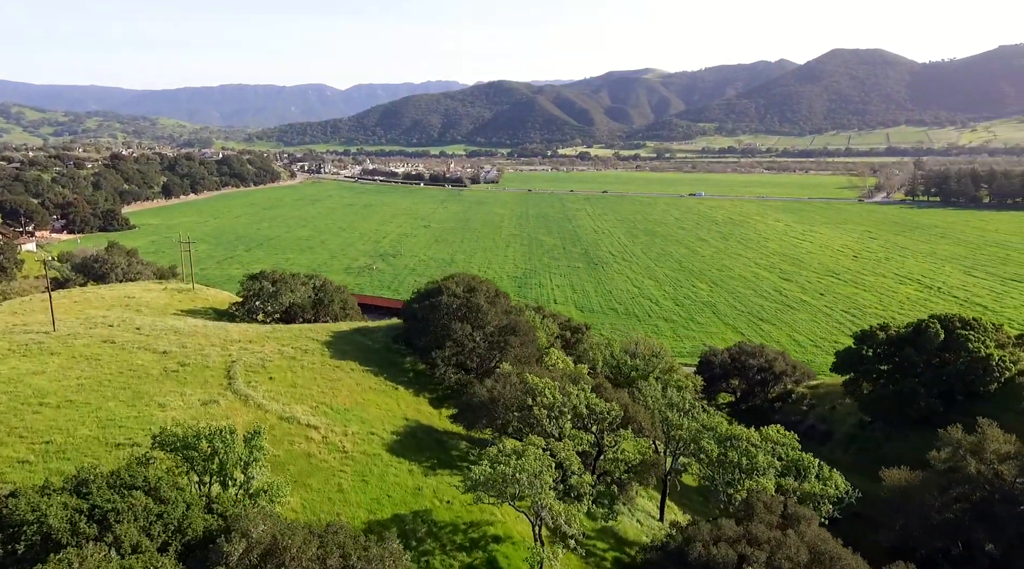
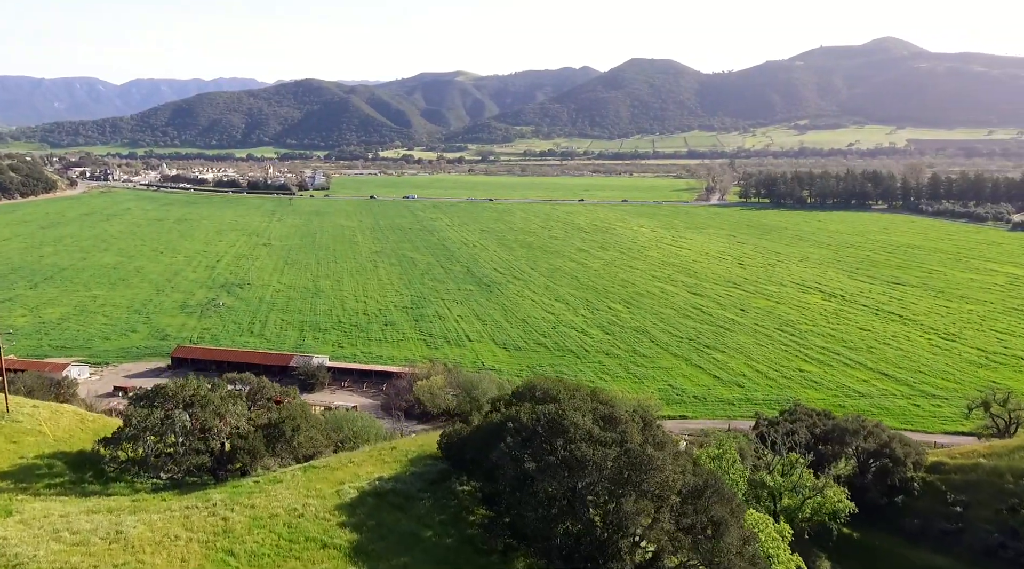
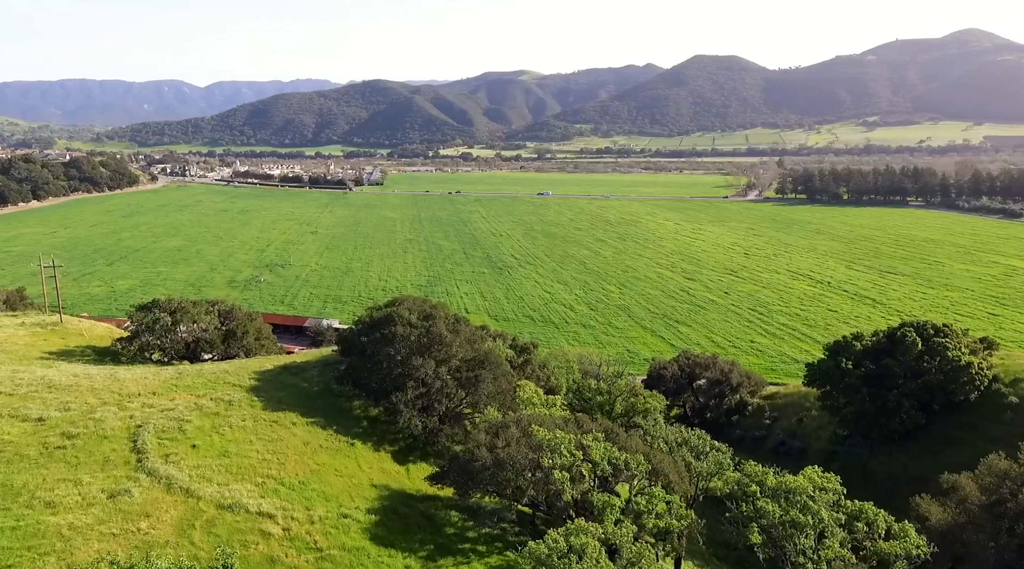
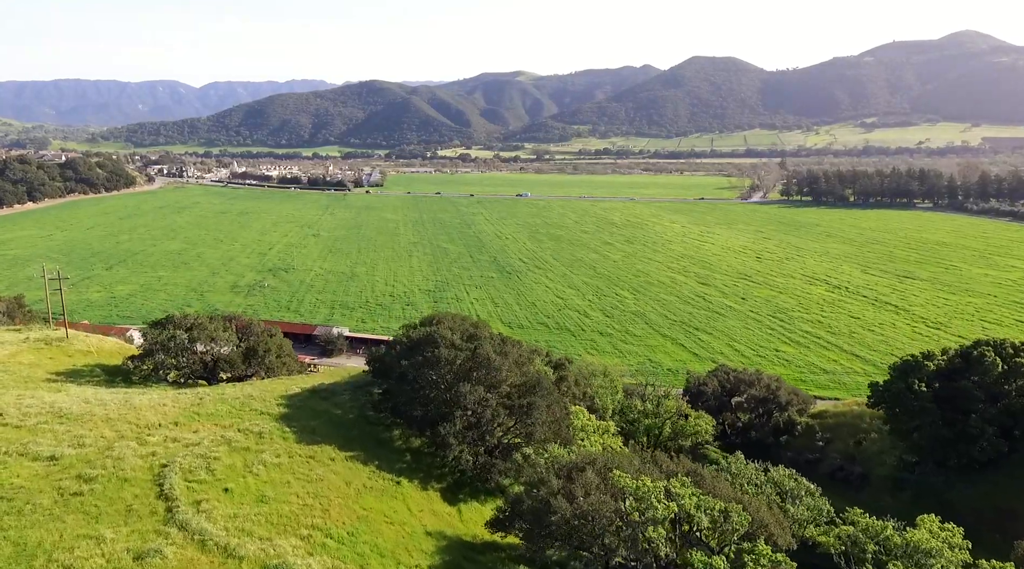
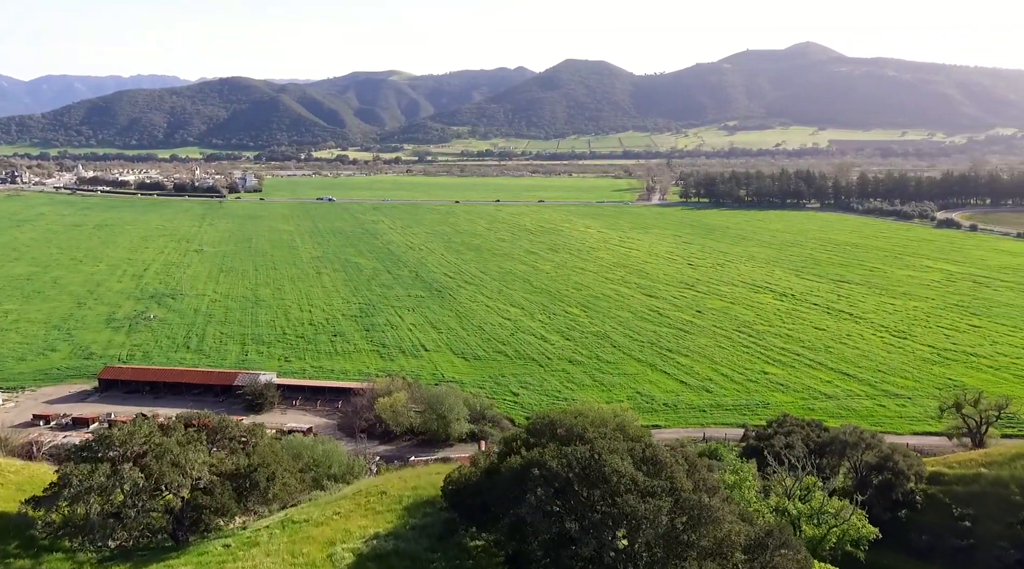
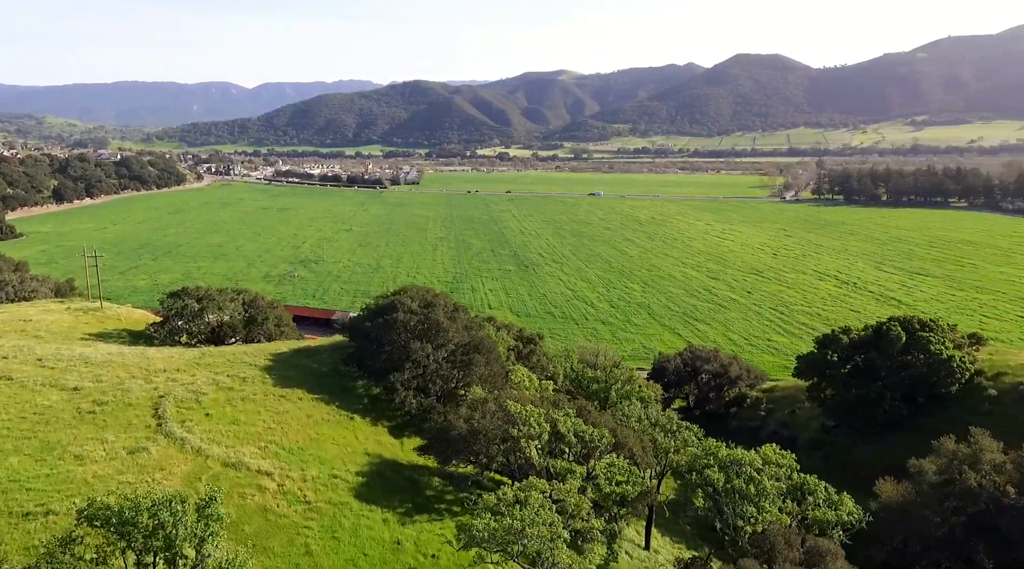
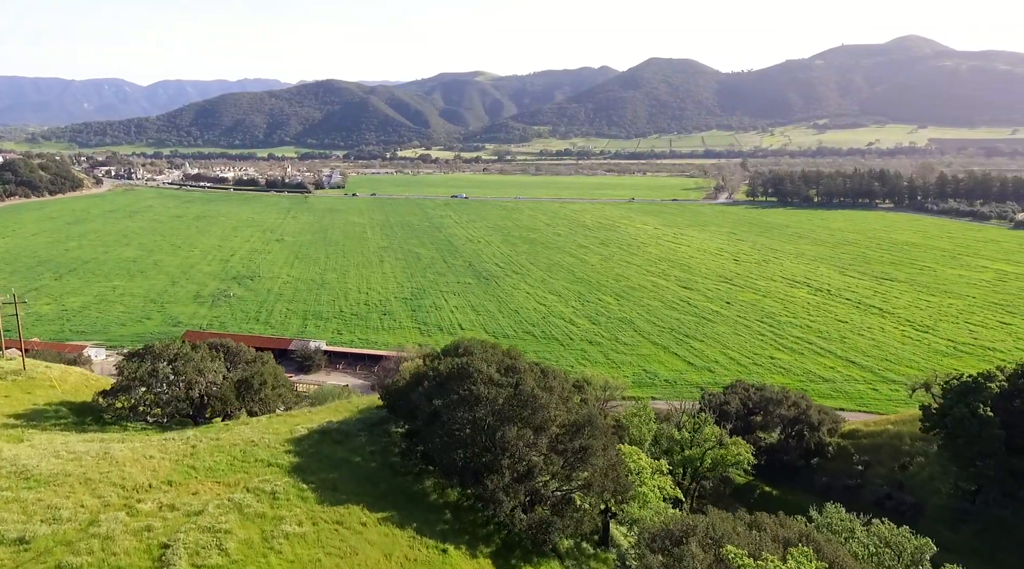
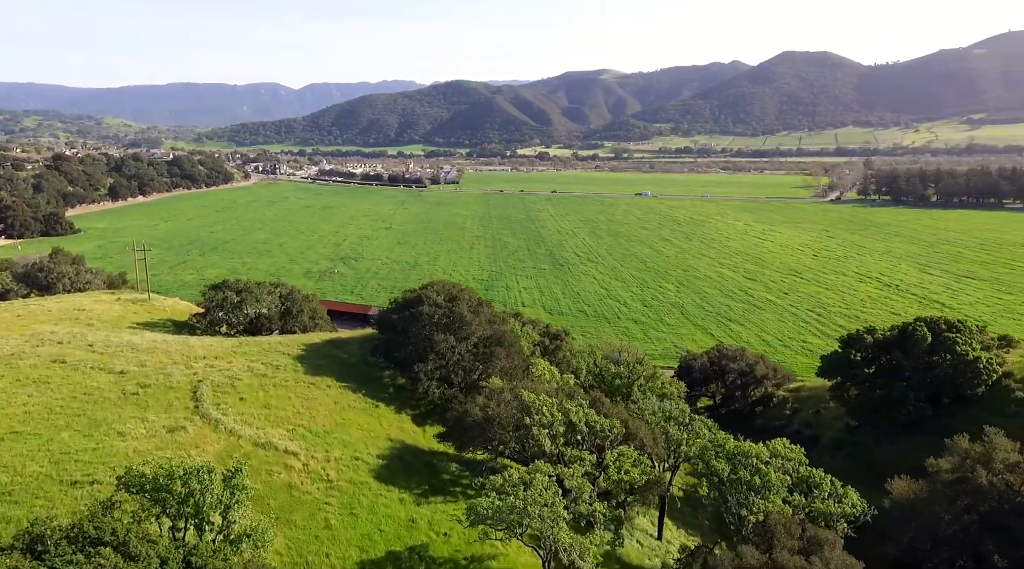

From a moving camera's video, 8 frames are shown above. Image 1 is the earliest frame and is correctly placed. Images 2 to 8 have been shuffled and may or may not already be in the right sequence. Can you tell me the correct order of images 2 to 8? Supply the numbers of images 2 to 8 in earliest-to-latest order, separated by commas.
8, 6, 3, 4, 7, 2, 5
